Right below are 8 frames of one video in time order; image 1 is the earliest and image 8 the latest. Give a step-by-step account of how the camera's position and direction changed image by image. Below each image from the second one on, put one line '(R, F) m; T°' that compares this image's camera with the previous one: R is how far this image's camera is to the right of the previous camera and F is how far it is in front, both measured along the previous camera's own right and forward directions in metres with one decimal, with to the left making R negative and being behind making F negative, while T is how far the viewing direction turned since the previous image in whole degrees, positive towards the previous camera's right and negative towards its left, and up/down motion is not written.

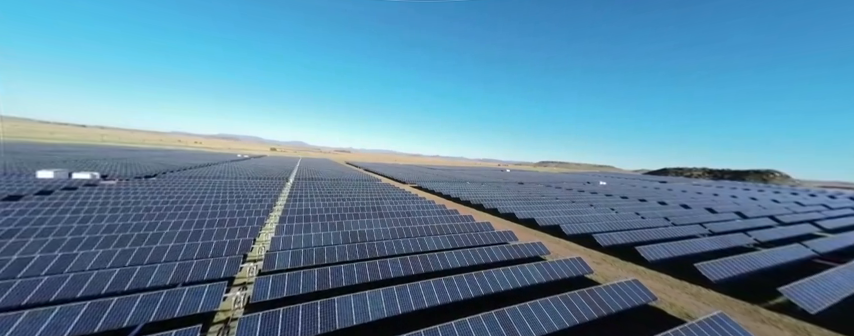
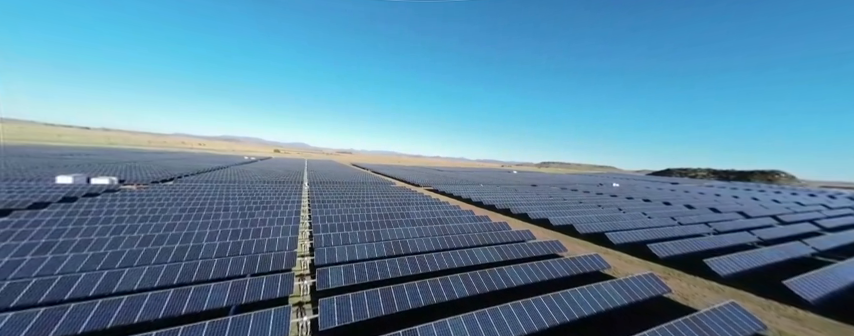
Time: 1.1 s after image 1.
(-2.0, +0.6) m; -1°
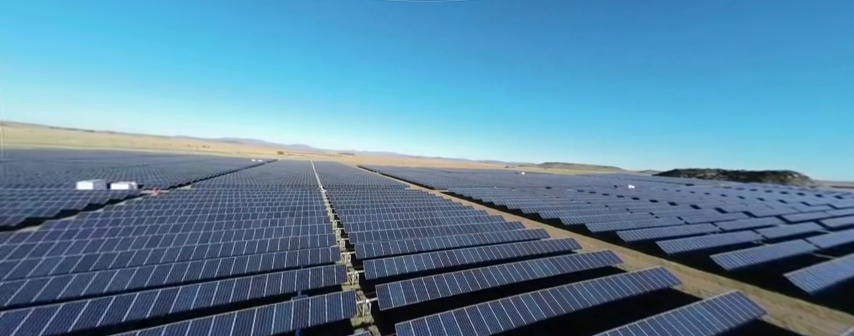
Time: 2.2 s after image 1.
(-1.9, +0.6) m; -1°
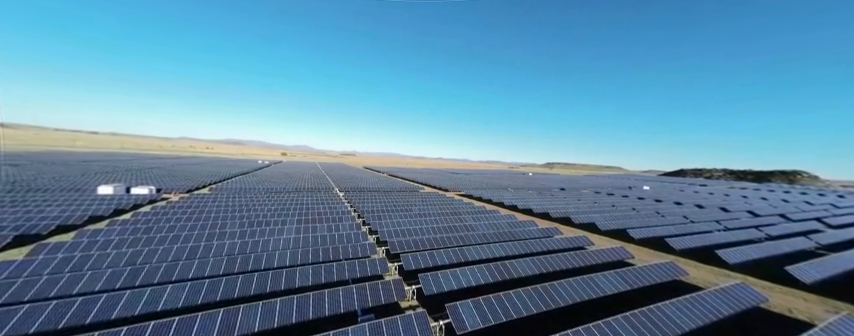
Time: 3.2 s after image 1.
(-2.0, +0.7) m; -1°
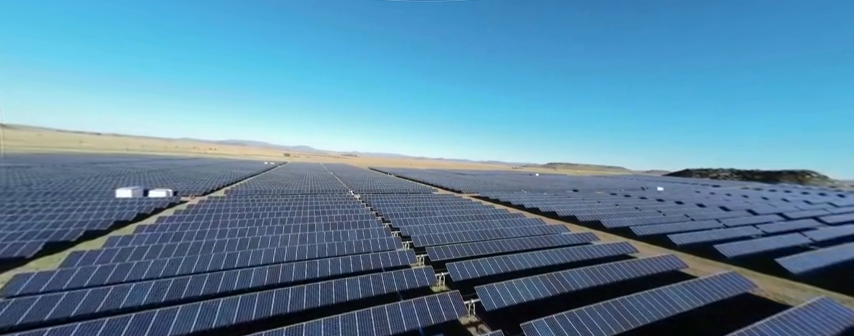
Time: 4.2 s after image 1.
(-1.8, +0.6) m; -1°
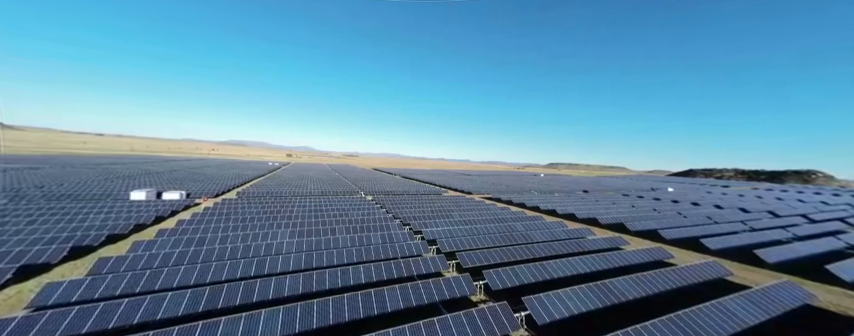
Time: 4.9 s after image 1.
(-1.4, +0.4) m; 0°
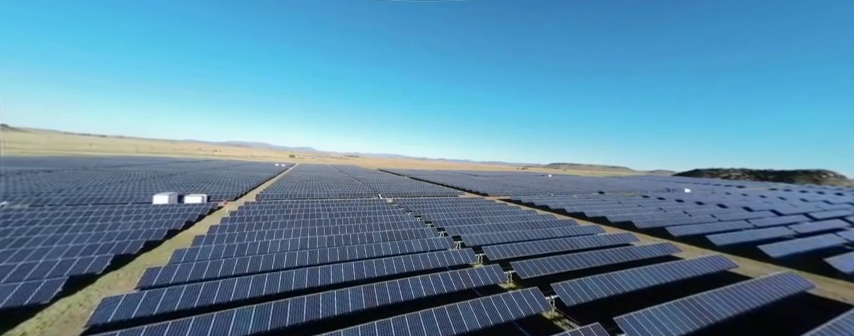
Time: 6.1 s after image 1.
(-2.2, +0.7) m; -1°
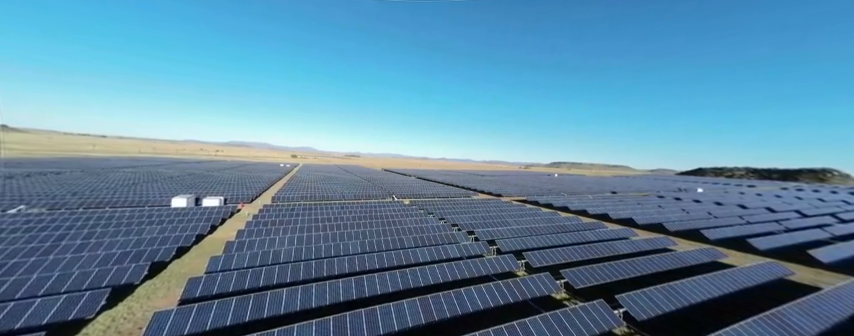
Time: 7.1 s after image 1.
(-1.9, +0.6) m; 0°
